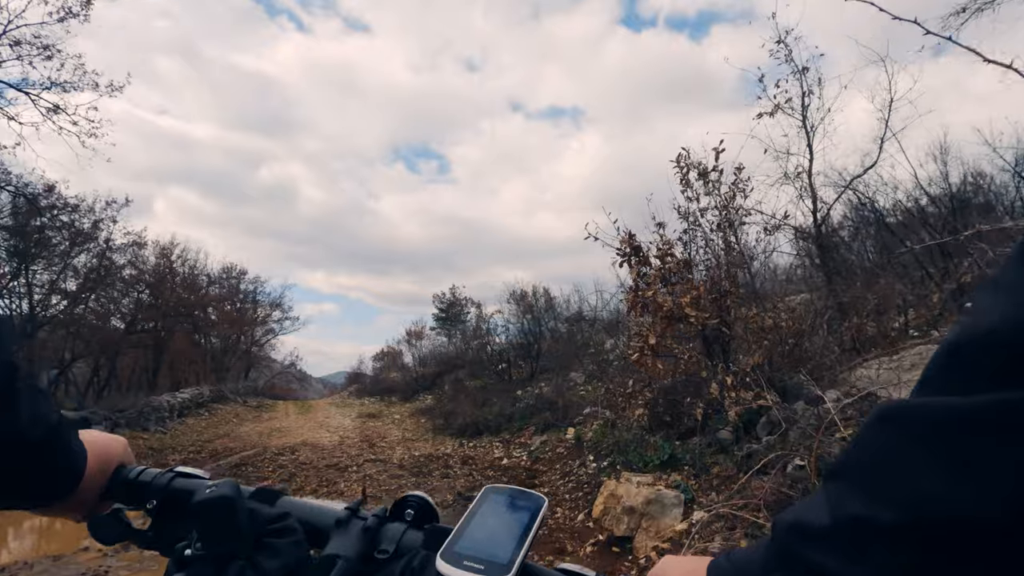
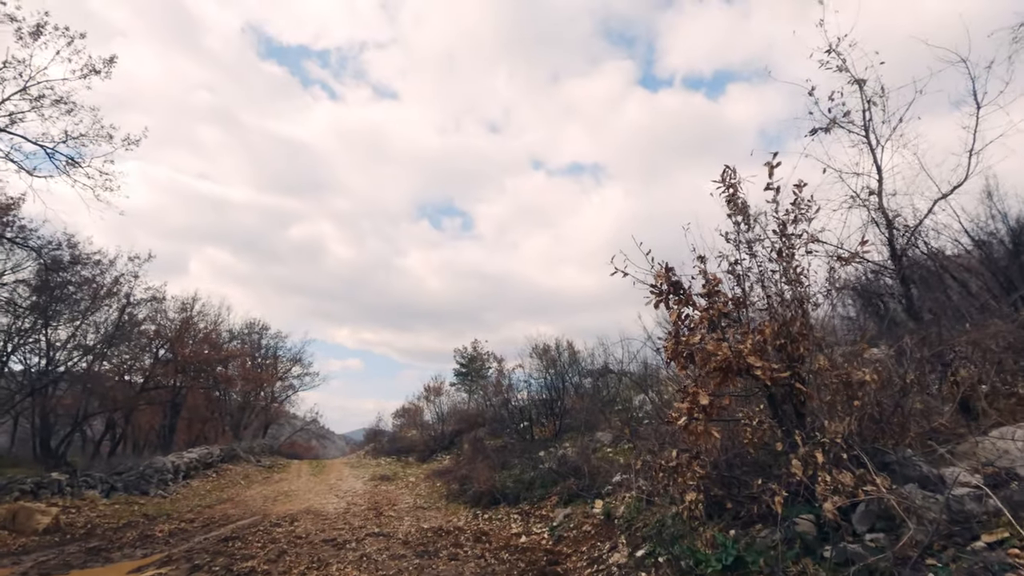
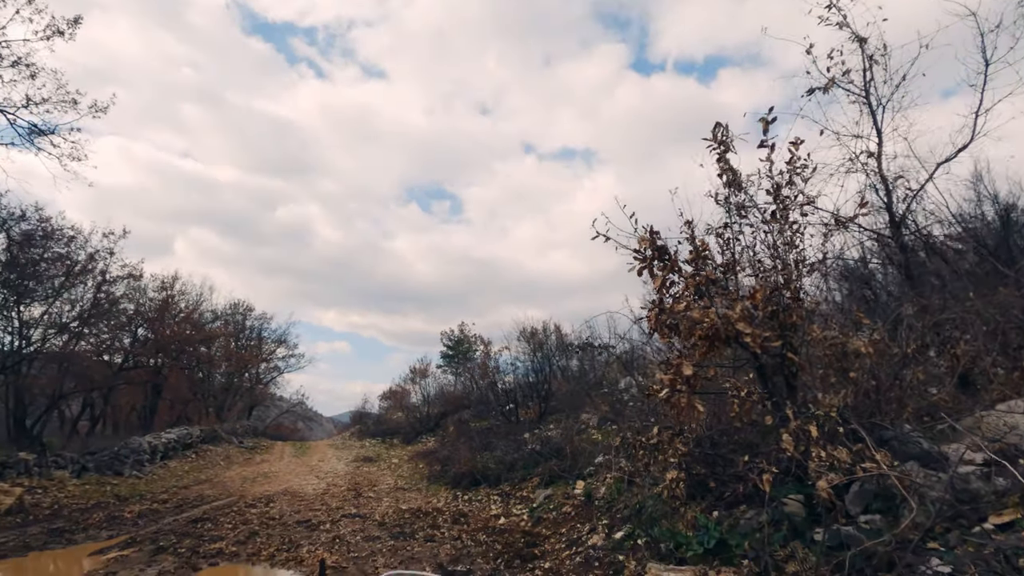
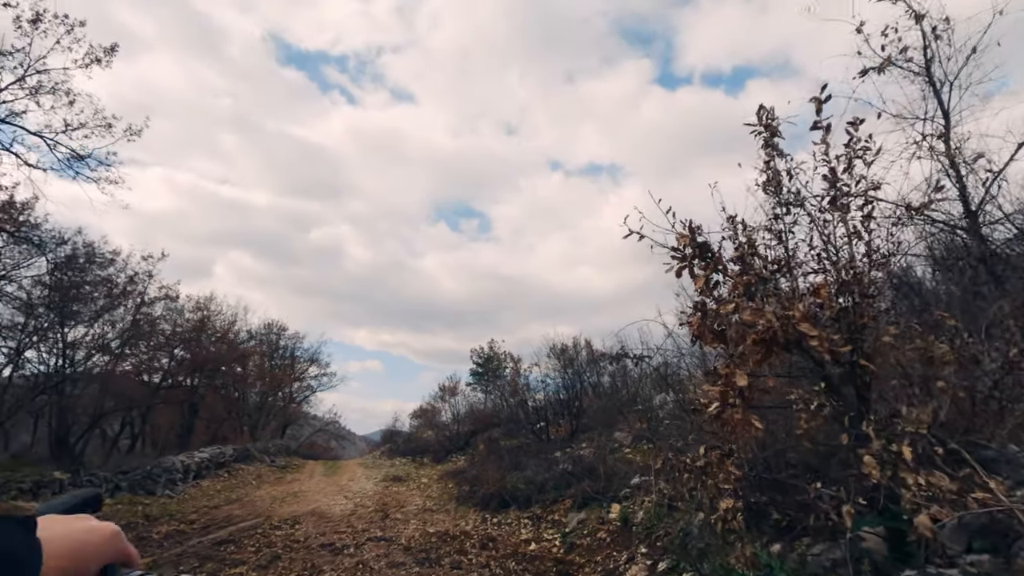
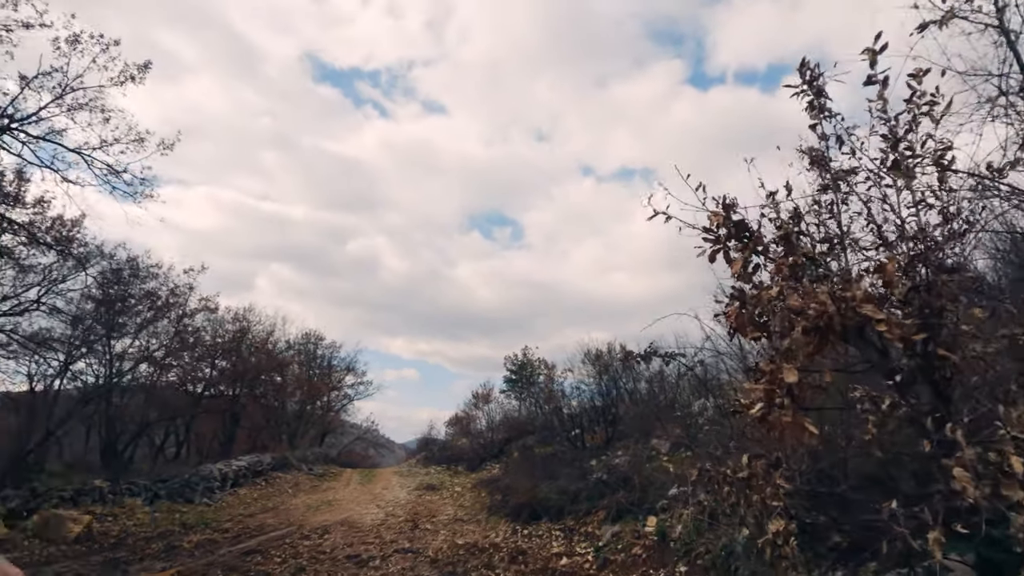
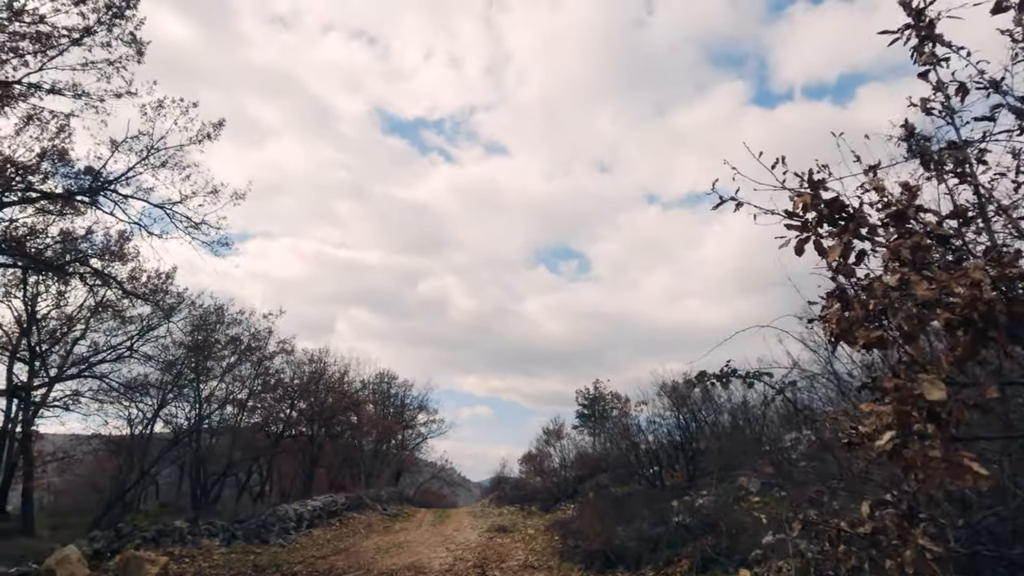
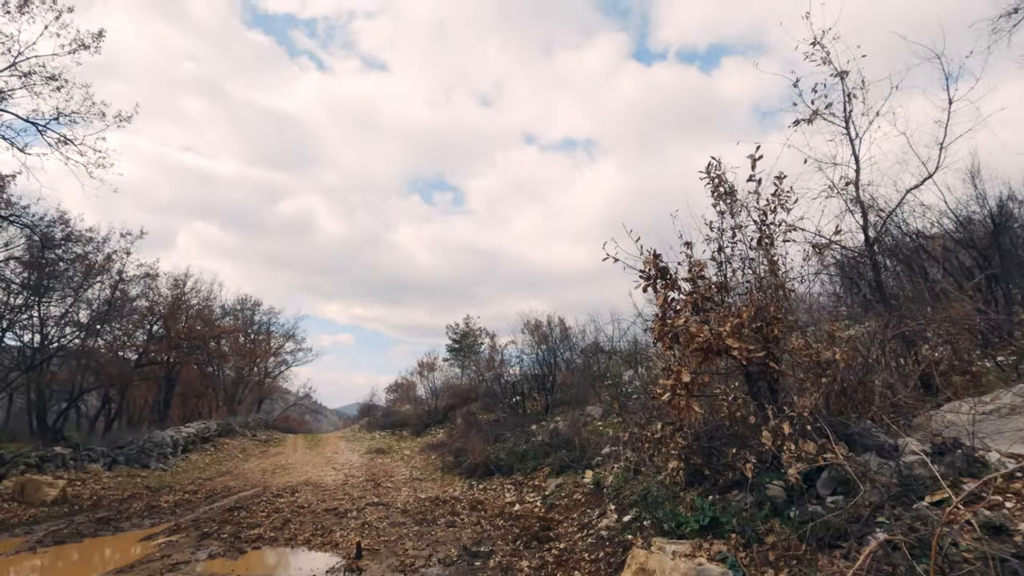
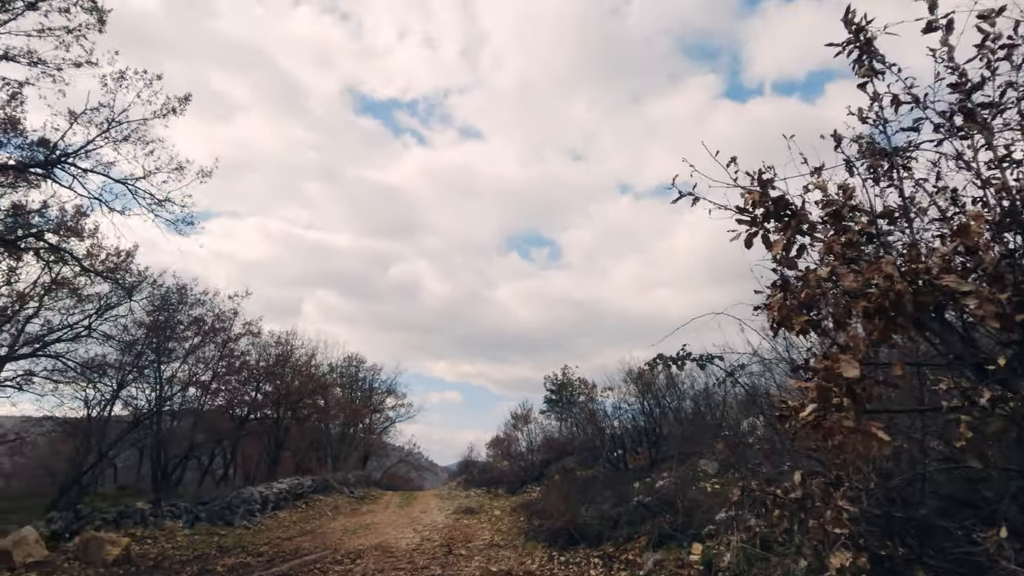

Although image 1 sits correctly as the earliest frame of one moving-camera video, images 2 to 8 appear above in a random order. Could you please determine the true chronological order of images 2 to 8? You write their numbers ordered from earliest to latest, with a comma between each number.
7, 2, 3, 4, 5, 8, 6
